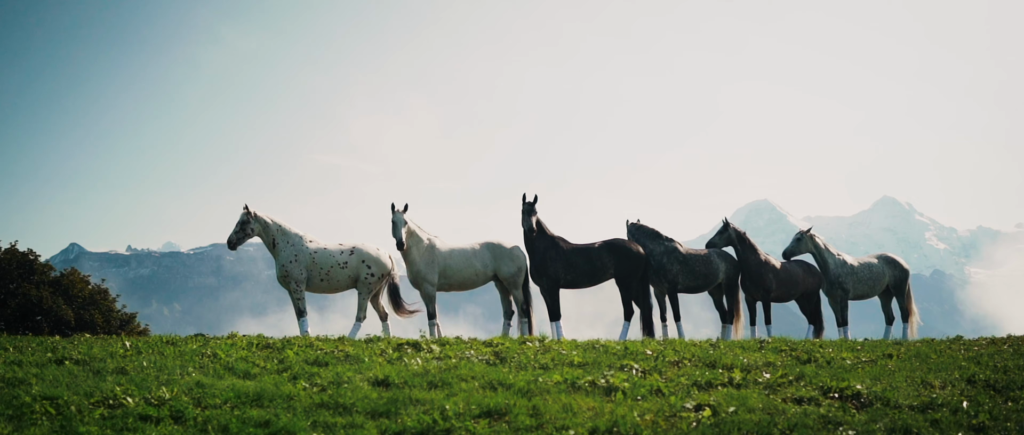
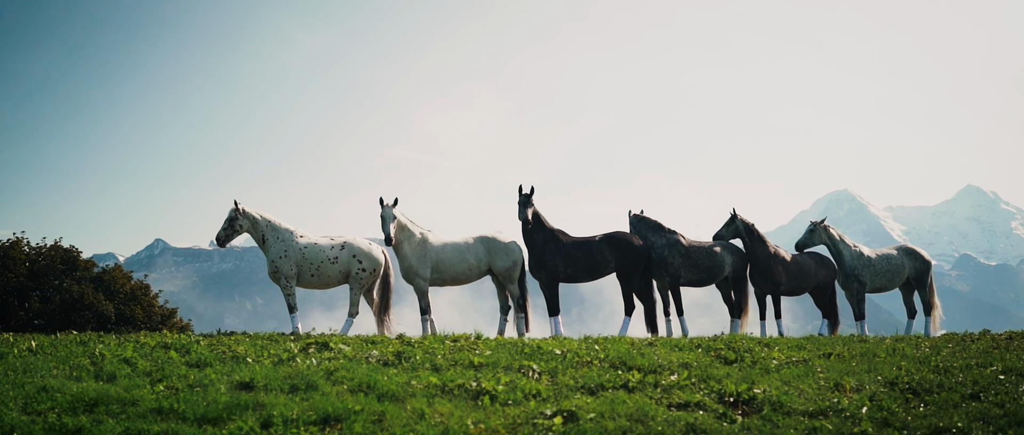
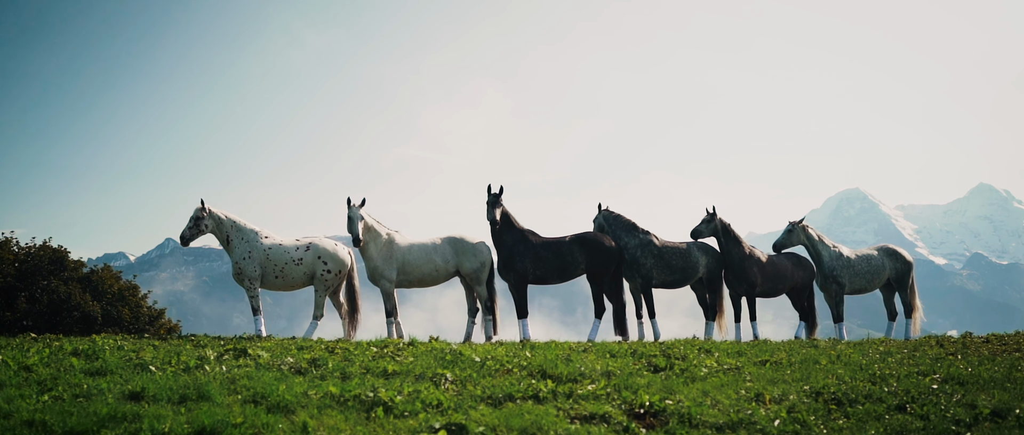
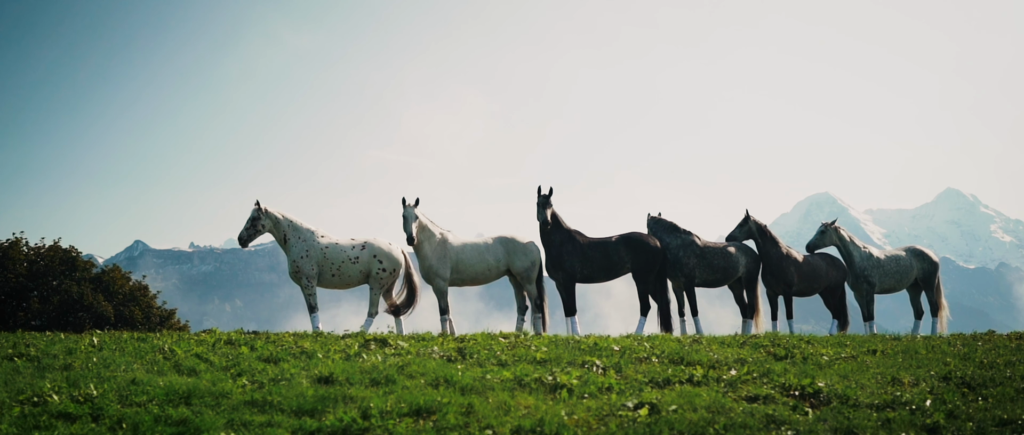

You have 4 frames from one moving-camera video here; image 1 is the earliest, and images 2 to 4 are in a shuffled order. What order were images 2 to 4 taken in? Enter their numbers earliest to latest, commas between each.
4, 2, 3
